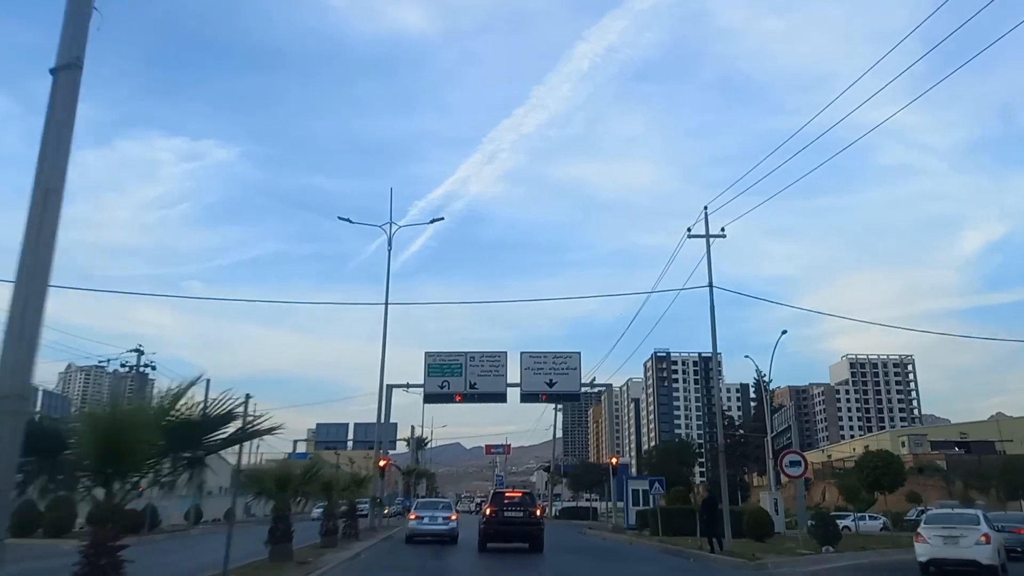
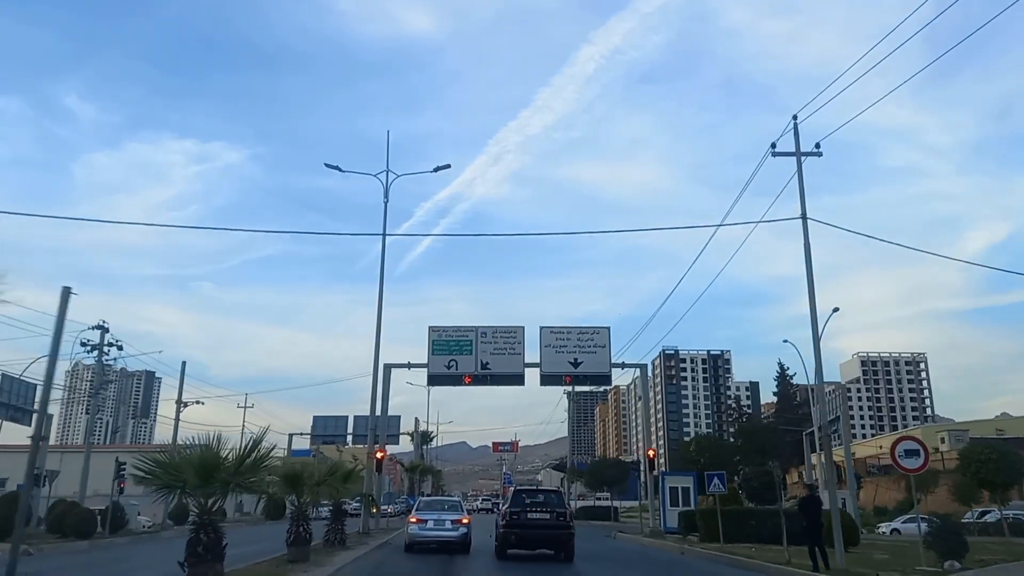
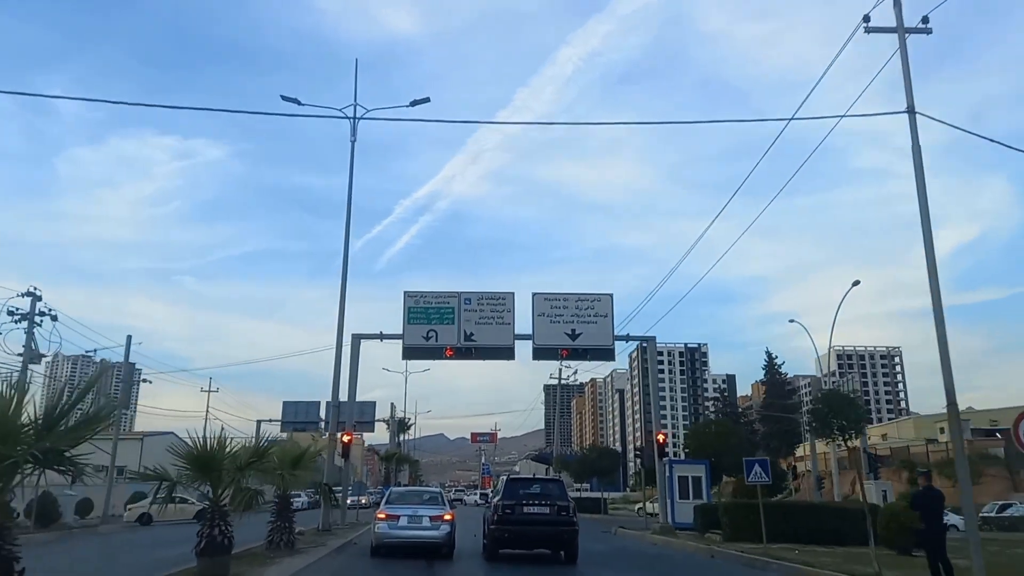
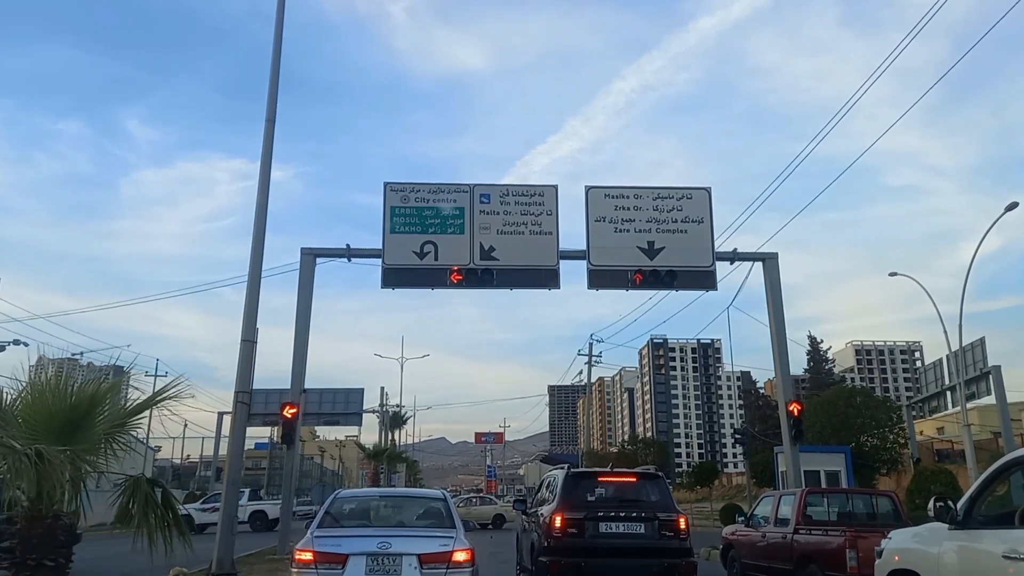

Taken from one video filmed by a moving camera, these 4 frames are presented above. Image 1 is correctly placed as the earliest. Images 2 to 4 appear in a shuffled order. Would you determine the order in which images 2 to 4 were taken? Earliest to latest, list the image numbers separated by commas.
2, 3, 4
